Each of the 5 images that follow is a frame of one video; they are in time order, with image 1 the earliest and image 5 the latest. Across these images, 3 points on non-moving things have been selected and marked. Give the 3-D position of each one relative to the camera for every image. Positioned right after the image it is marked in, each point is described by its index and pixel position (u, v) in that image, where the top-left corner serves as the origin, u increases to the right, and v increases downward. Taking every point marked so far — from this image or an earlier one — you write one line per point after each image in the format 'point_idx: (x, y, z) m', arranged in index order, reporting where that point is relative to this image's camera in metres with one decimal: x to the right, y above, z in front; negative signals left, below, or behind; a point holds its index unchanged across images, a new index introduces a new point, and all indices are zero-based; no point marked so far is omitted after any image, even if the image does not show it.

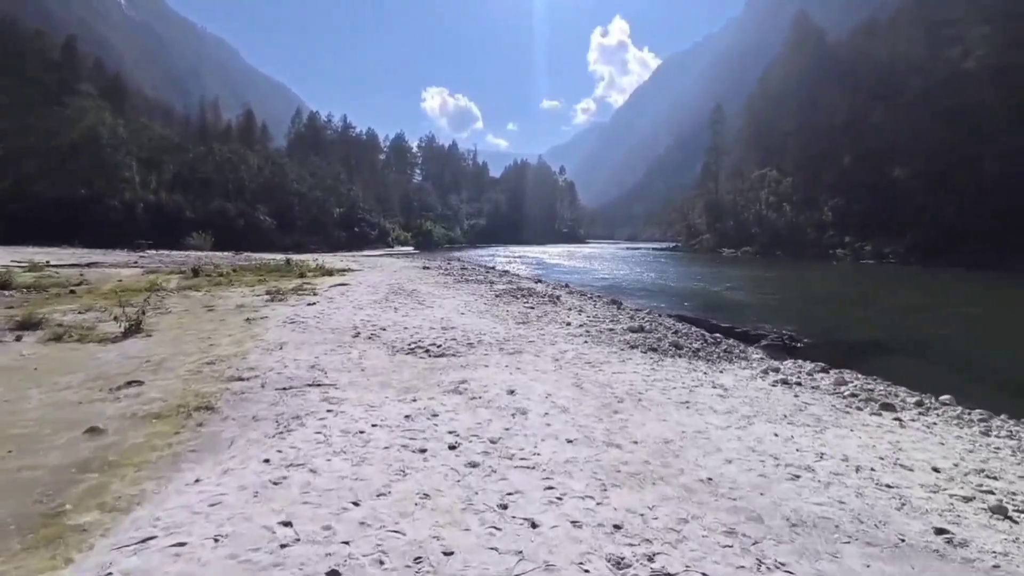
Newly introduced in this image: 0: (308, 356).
0: (-3.3, -1.1, +10.0) m
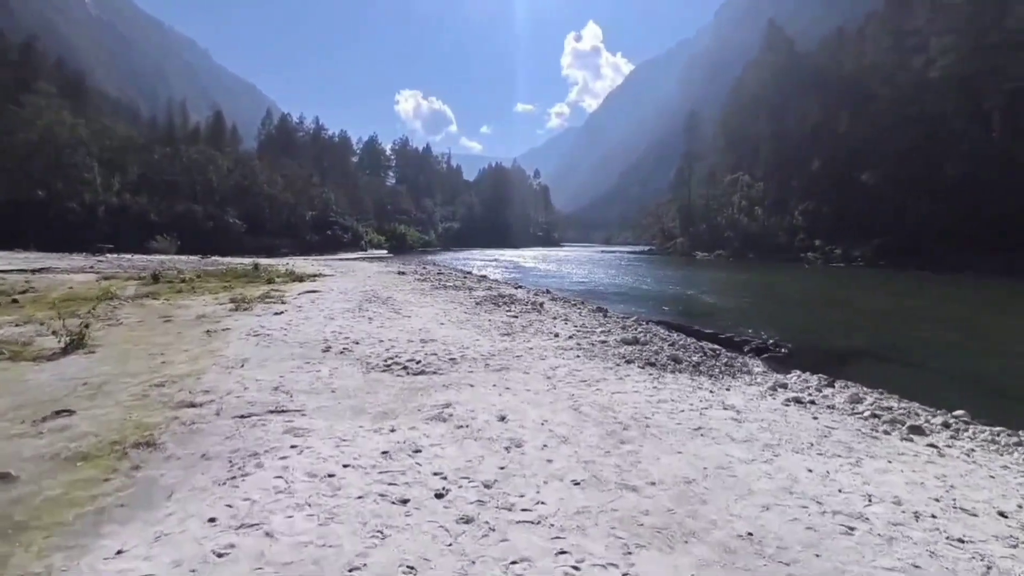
0: (-3.5, -1.3, +8.9) m
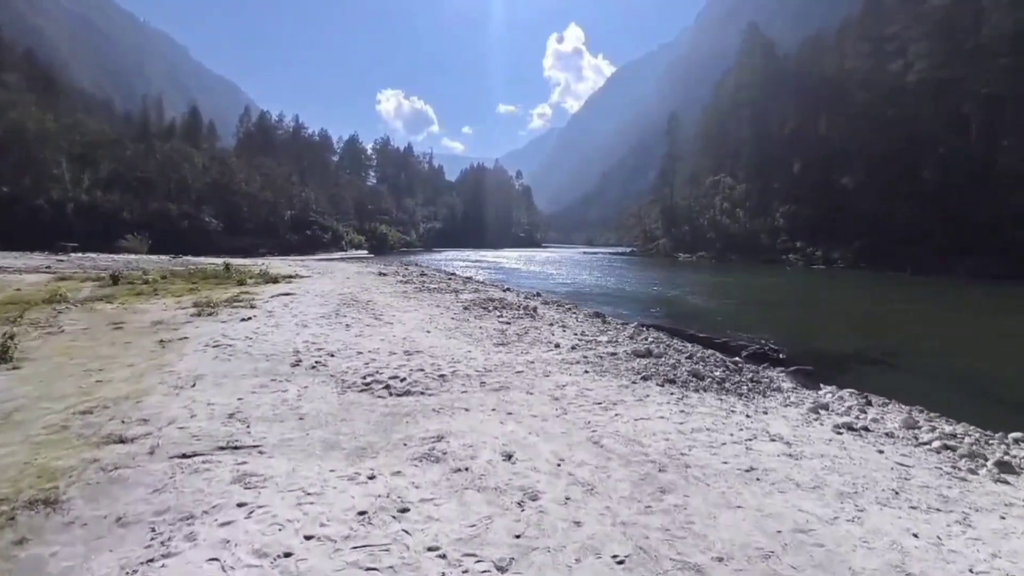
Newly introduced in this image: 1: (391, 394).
0: (-3.5, -1.4, +7.5) m
1: (-1.6, -1.4, +7.8) m
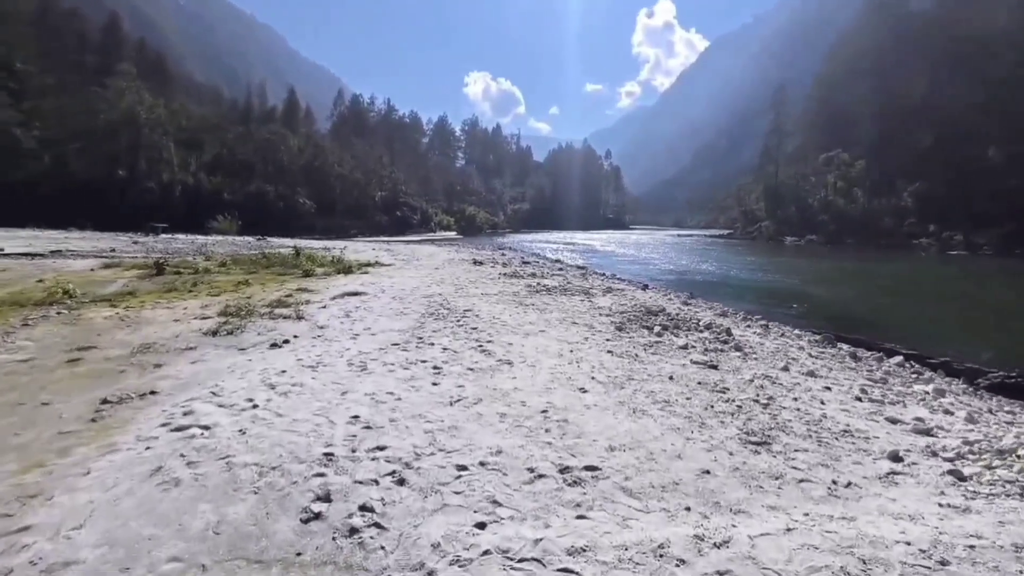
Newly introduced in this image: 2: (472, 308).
0: (-1.7, -1.7, +2.1) m
1: (+0.3, -1.7, +2.1) m
2: (-0.8, -0.4, +11.6) m
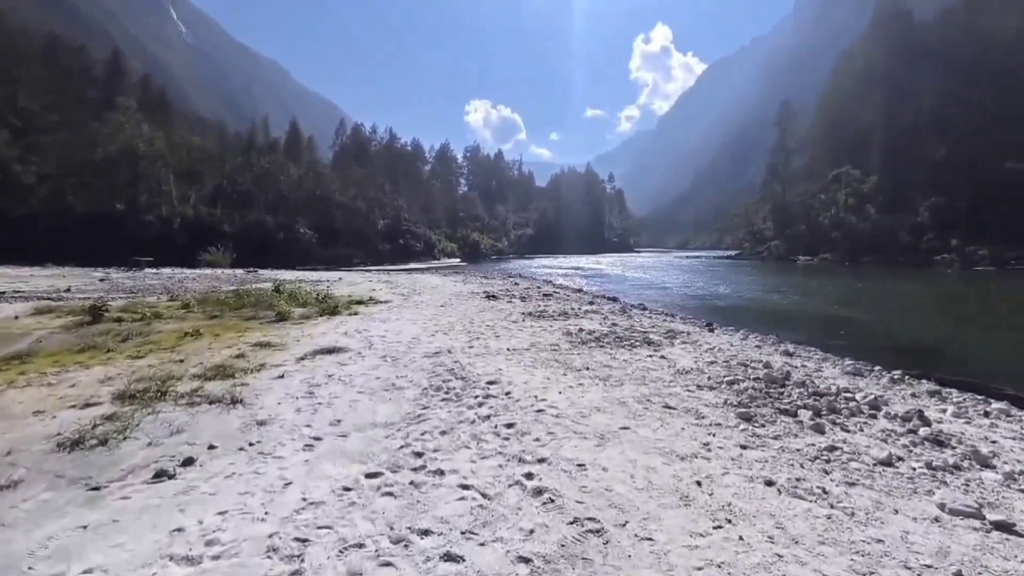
0: (-1.2, -2.1, -1.8) m
1: (+0.8, -2.0, -1.8) m
2: (-0.2, -1.1, +7.7) m
